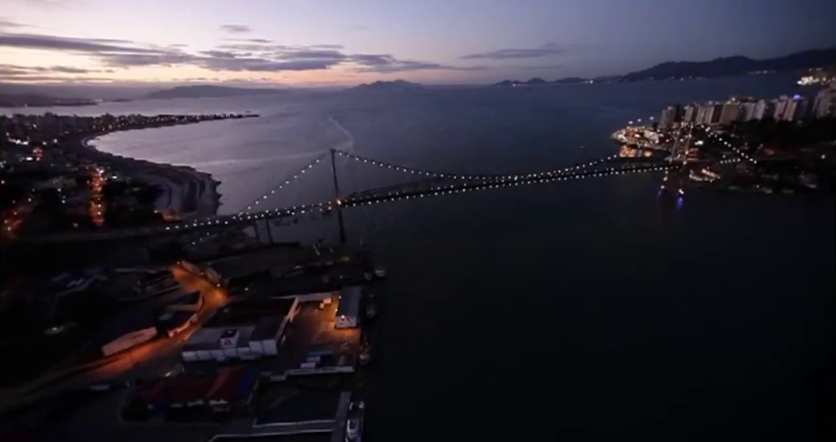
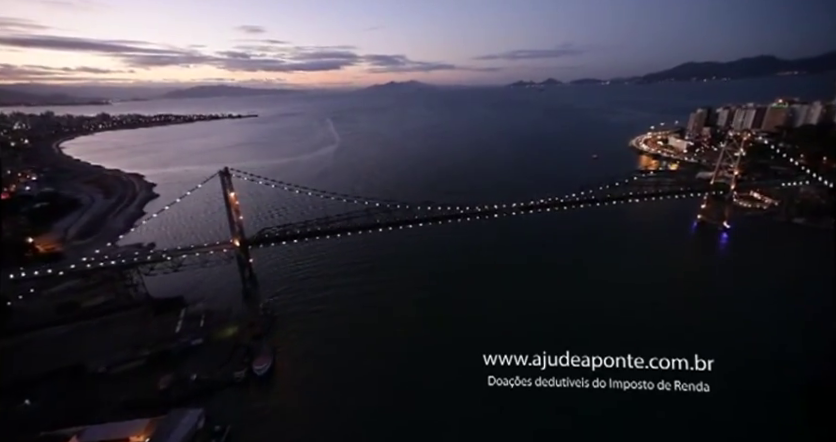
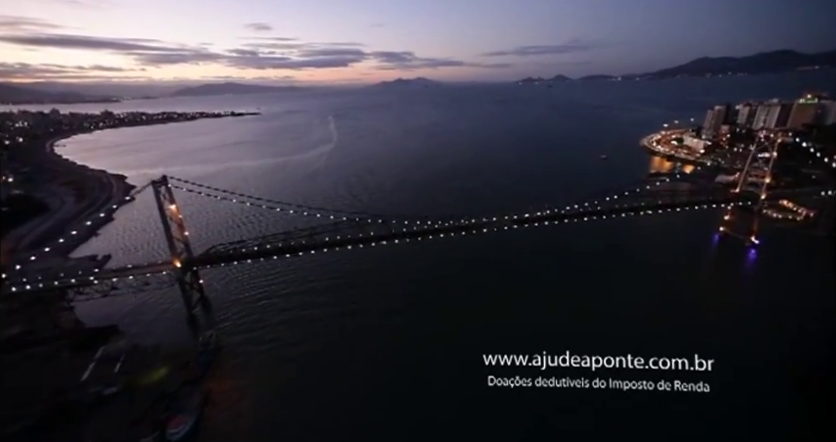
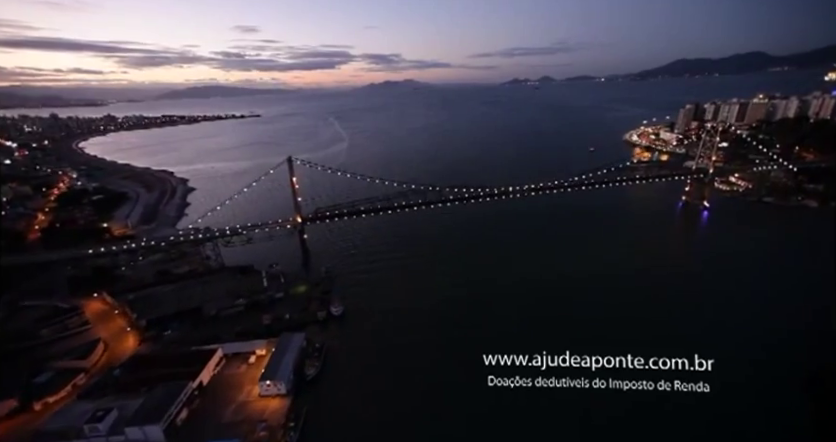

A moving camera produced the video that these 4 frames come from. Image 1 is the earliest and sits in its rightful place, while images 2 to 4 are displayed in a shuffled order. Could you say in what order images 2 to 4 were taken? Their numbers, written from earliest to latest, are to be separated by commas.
4, 2, 3
